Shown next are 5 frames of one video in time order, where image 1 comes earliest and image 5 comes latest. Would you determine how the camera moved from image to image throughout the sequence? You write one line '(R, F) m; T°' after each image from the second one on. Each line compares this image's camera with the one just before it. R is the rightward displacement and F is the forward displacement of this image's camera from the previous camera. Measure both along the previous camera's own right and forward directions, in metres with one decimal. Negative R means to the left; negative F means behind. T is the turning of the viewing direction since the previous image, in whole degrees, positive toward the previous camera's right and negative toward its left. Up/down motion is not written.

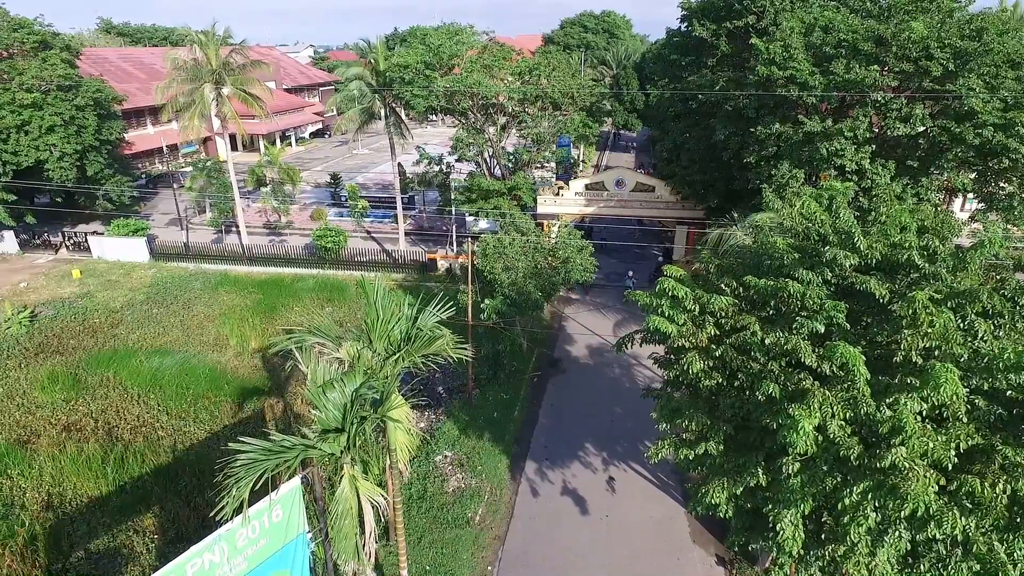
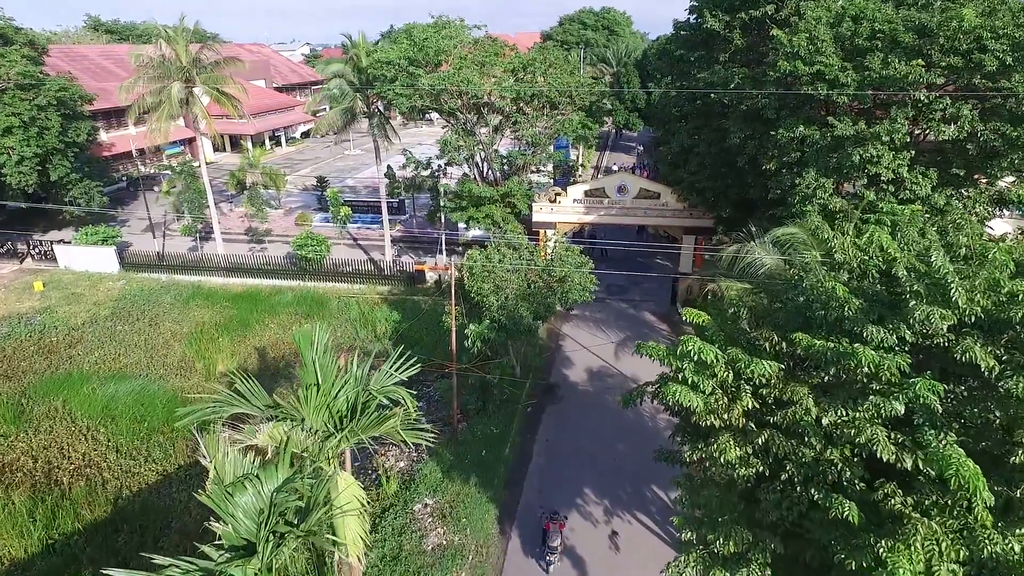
(+0.2, +1.5) m; 0°
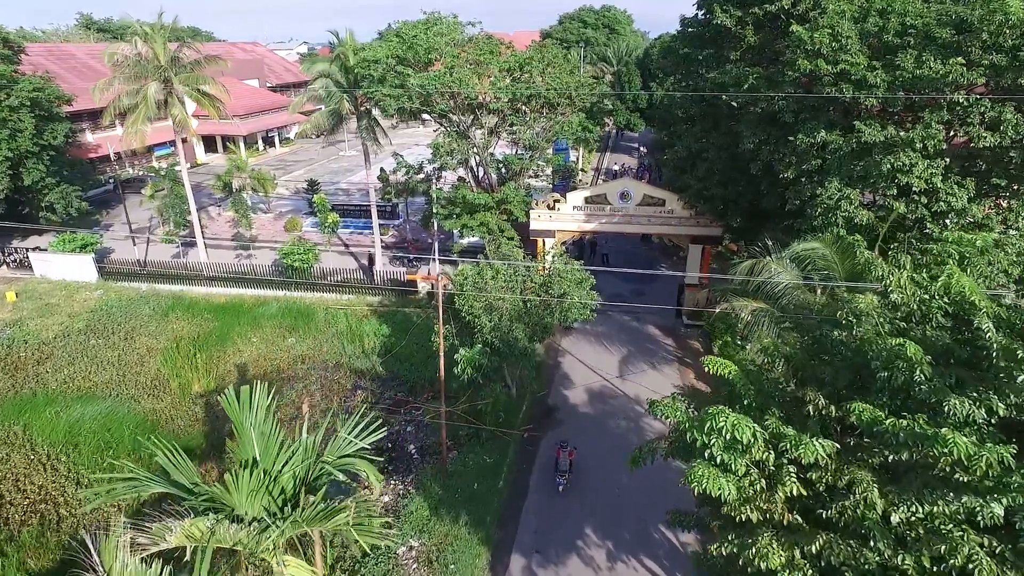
(+0.1, +1.0) m; 0°
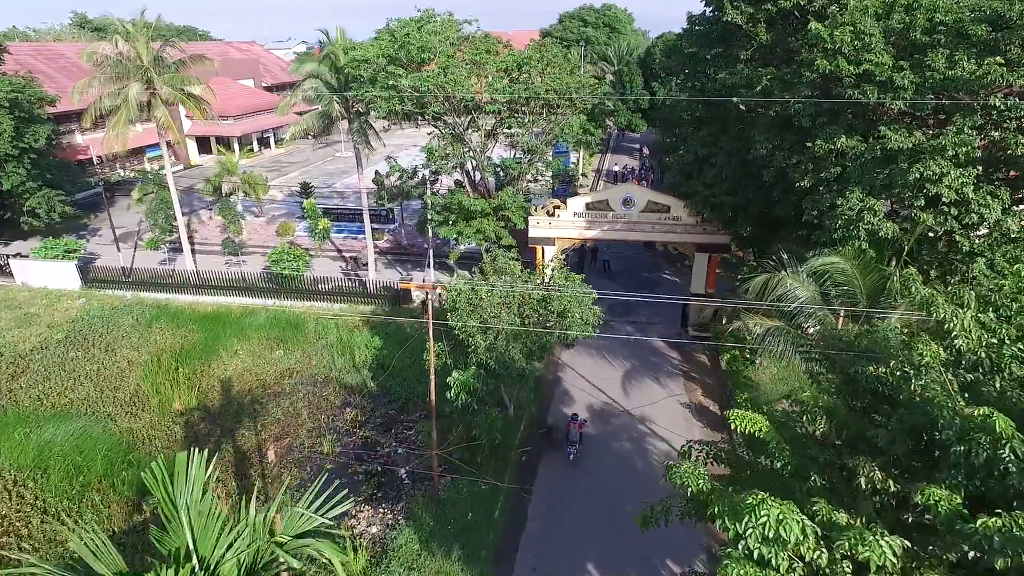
(+0.1, +0.7) m; 0°
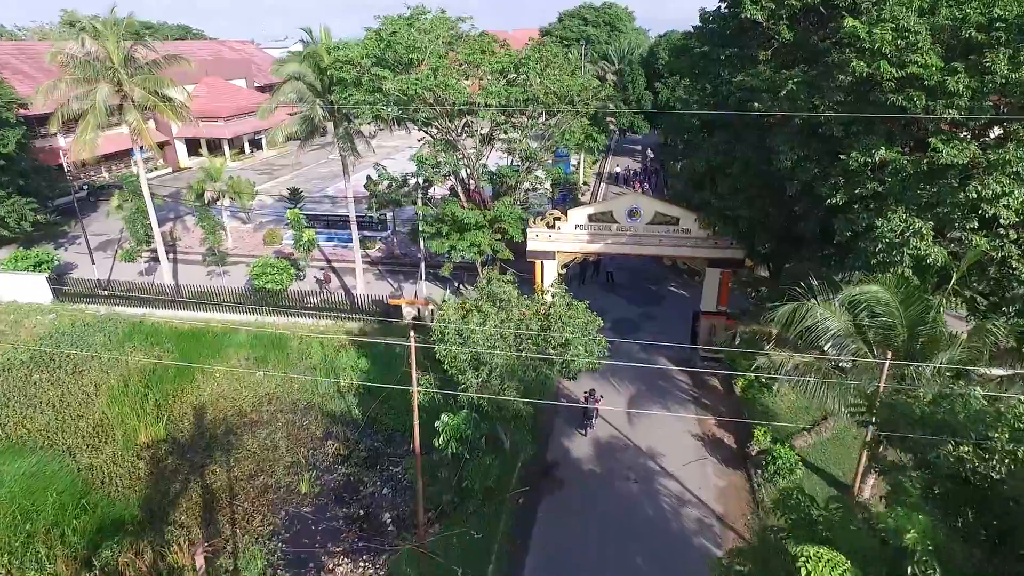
(+0.1, +1.1) m; 0°
